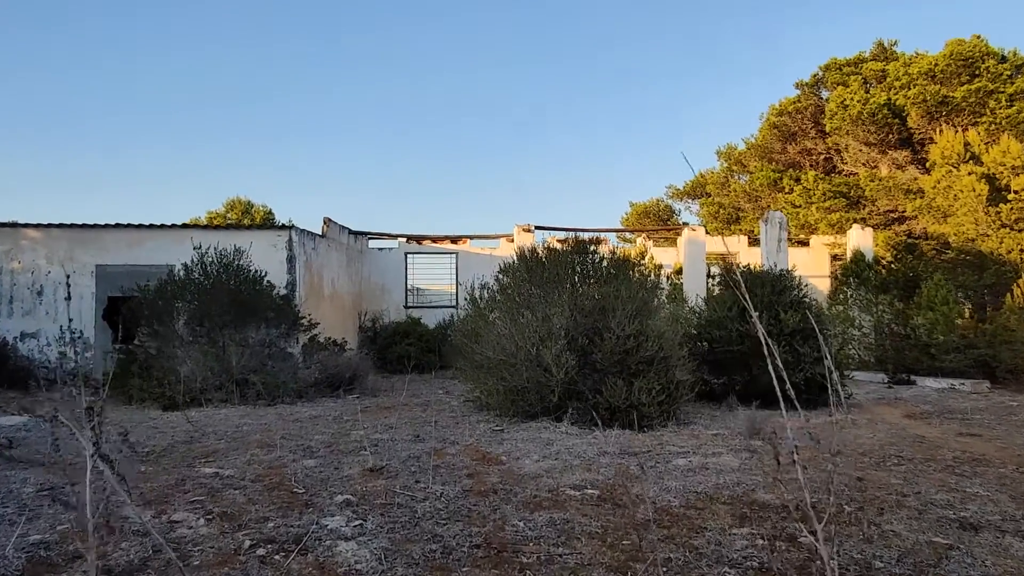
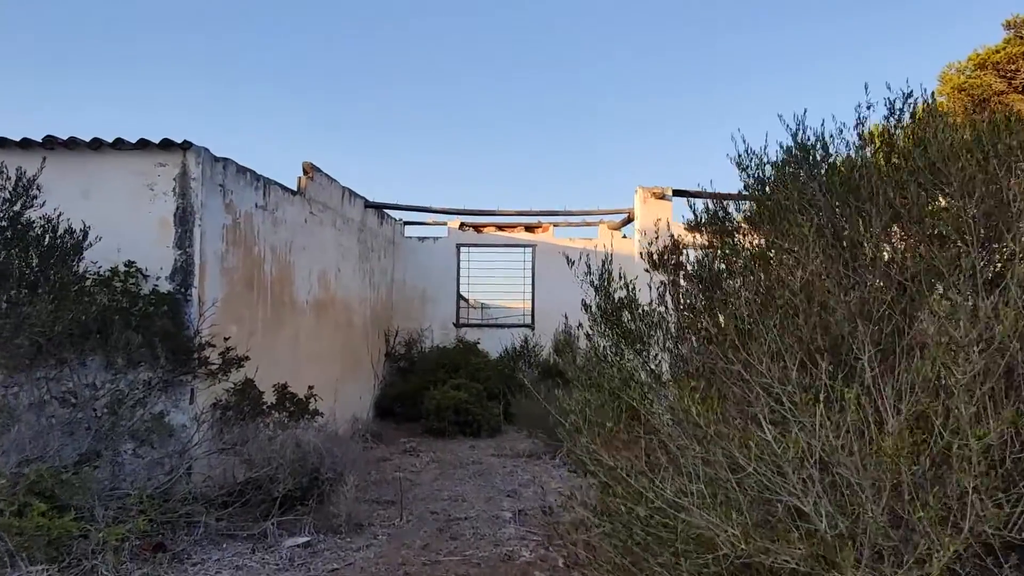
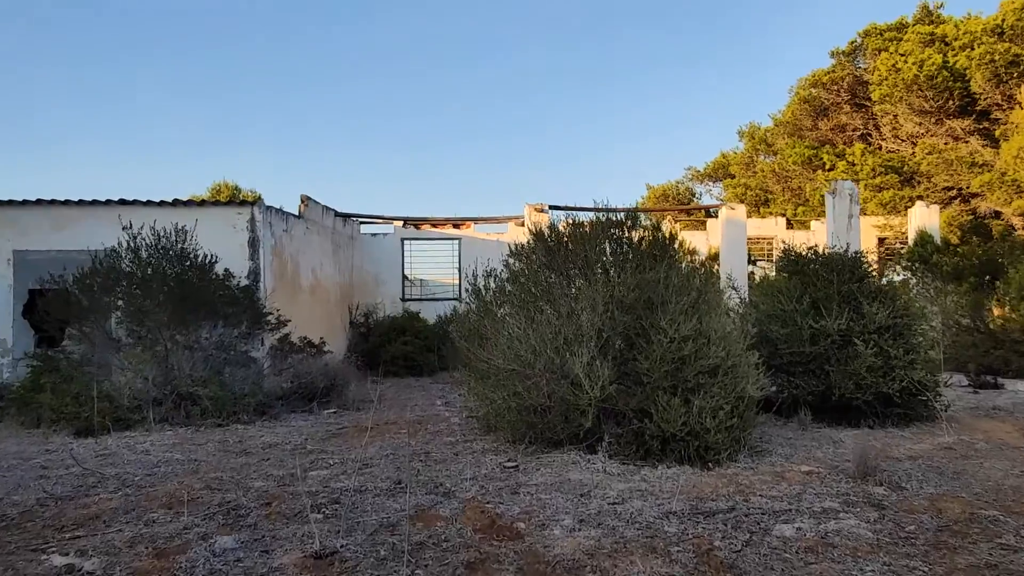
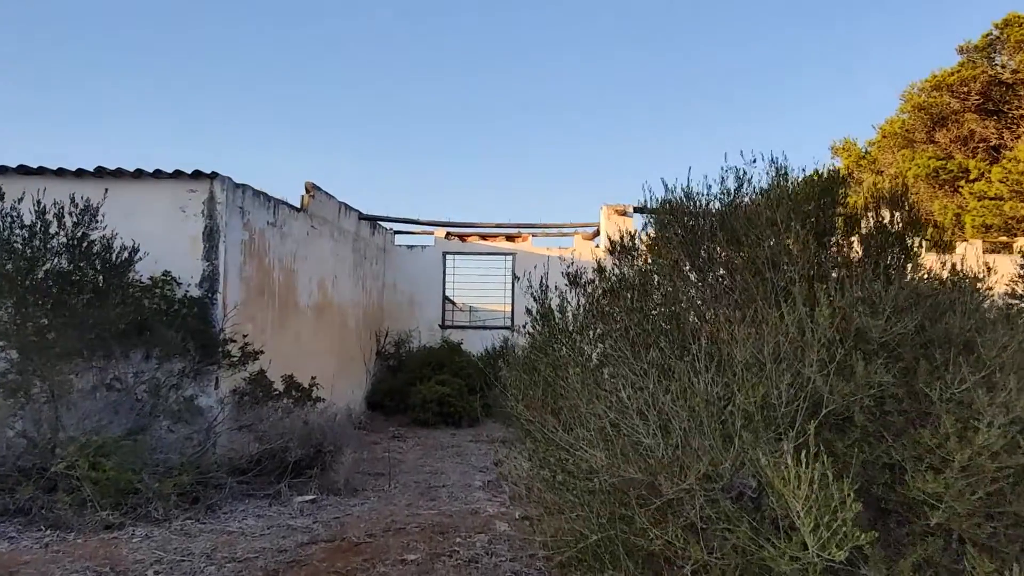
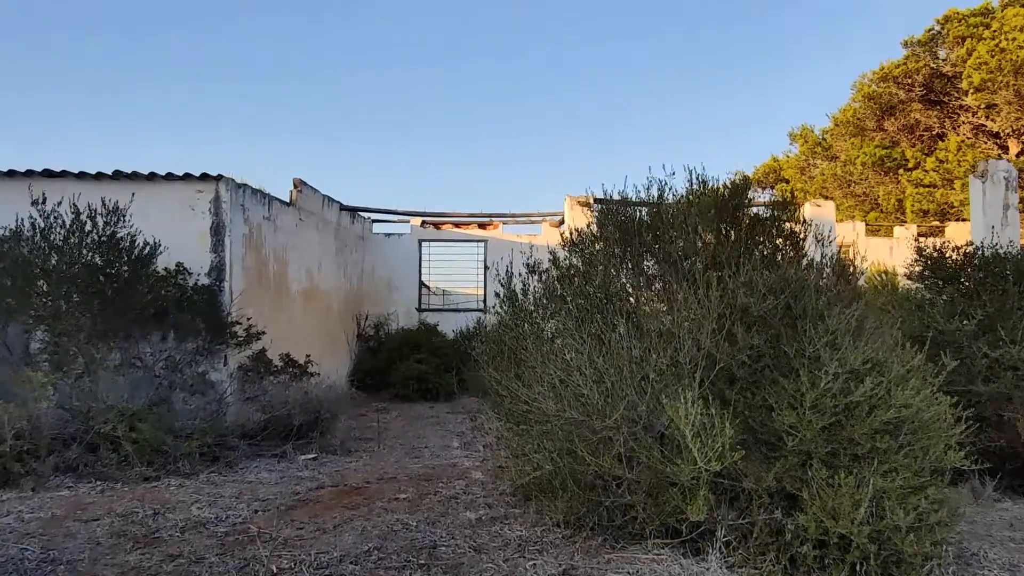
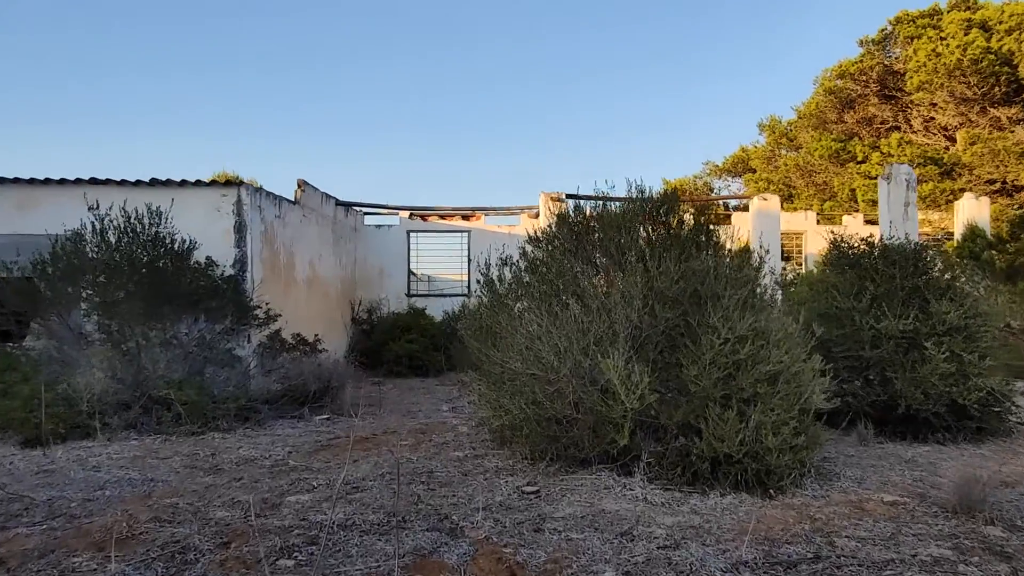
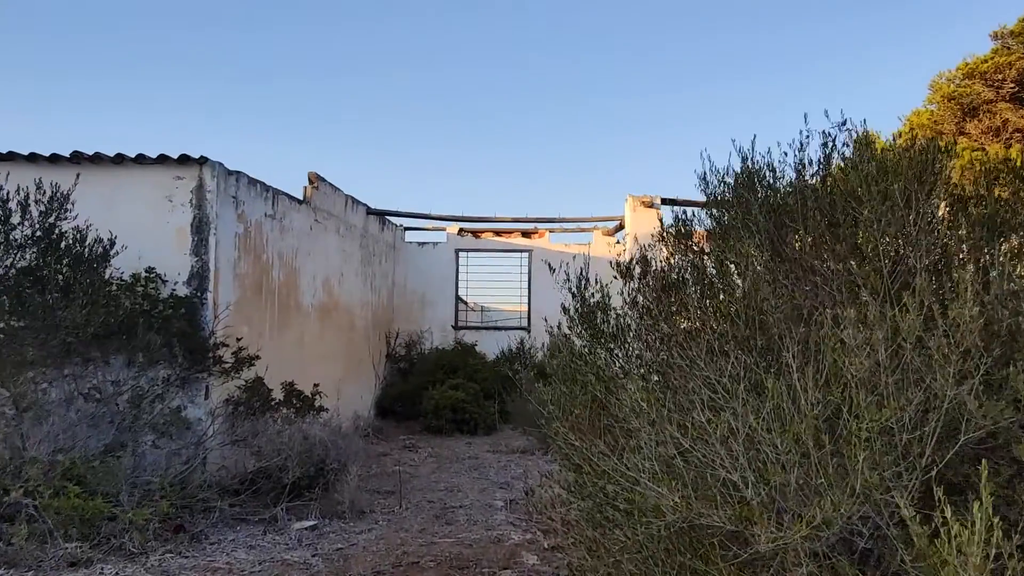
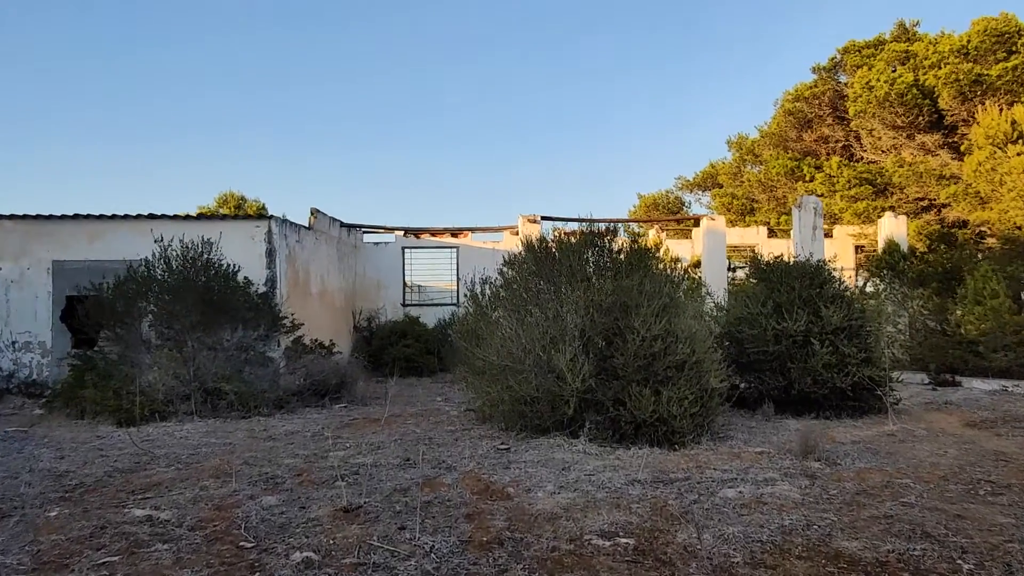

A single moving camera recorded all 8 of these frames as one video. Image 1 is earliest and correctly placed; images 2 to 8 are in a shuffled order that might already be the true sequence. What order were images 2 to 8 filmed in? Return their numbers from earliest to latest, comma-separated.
8, 3, 6, 5, 4, 7, 2
